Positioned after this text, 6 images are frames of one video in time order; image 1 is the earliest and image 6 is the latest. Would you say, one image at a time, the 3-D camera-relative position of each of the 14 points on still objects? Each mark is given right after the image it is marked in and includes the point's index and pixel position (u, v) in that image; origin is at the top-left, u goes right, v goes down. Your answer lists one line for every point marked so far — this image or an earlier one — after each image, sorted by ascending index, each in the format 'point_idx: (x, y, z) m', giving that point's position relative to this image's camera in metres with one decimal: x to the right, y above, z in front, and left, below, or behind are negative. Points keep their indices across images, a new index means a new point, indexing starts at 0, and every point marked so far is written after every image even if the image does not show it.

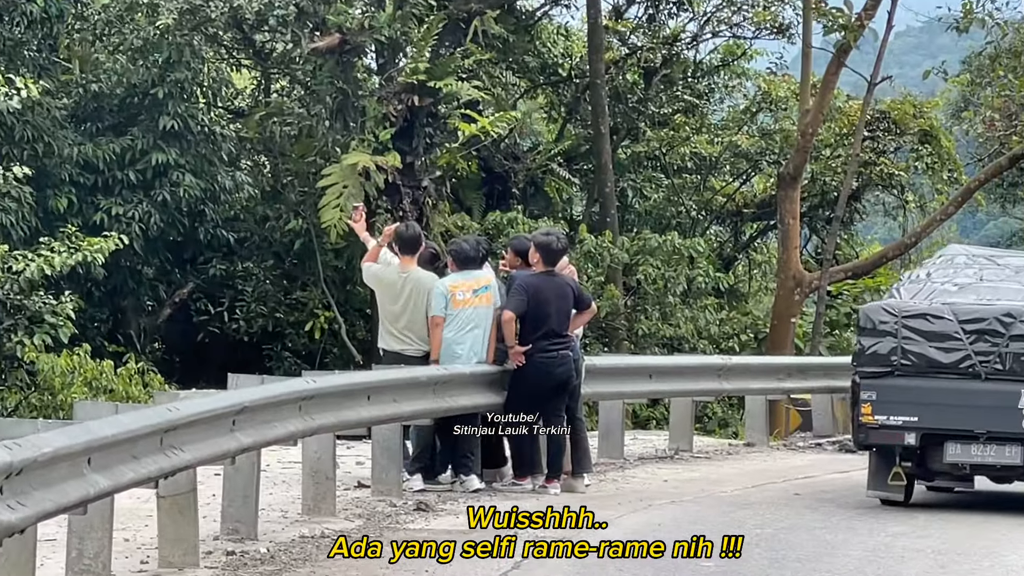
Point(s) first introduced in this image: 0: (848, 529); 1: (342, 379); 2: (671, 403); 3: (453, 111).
0: (+2.3, -1.7, +9.5) m
1: (-1.1, -0.6, +8.8) m
2: (+1.3, -0.9, +12.0) m
3: (-0.9, +2.4, +17.1) m
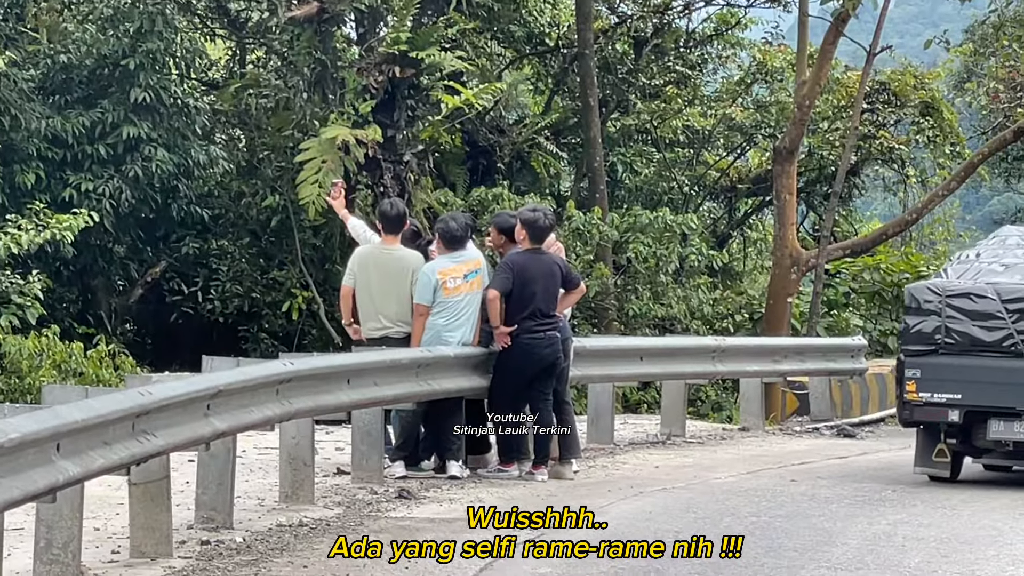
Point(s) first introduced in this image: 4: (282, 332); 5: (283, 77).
0: (+2.2, -1.5, +9.1) m
1: (-1.2, -0.5, +8.4) m
2: (+1.2, -0.8, +11.7) m
3: (-1.1, +2.5, +16.7) m
4: (-3.1, -0.4, +17.9) m
5: (-2.9, +2.6, +16.7) m
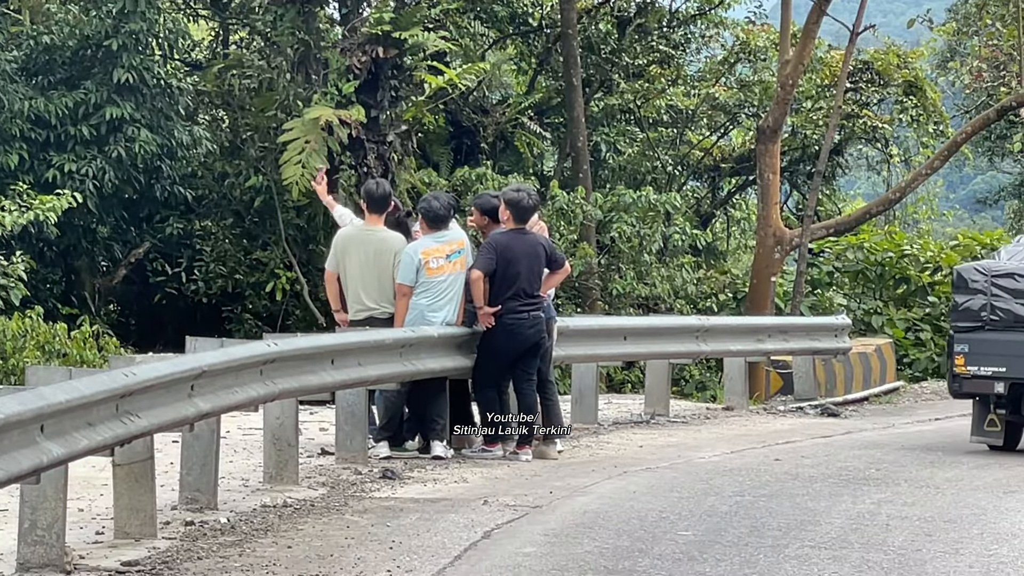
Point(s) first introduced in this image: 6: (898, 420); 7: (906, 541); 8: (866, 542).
0: (+2.1, -1.4, +9.1) m
1: (-1.3, -0.3, +8.4) m
2: (+1.1, -0.6, +11.7) m
3: (-1.2, +2.7, +16.7) m
4: (-3.3, -0.3, +17.9) m
5: (-3.0, +2.7, +16.7) m
6: (+3.2, -1.1, +11.8) m
7: (+2.3, -1.5, +8.0) m
8: (+2.1, -1.5, +8.0) m
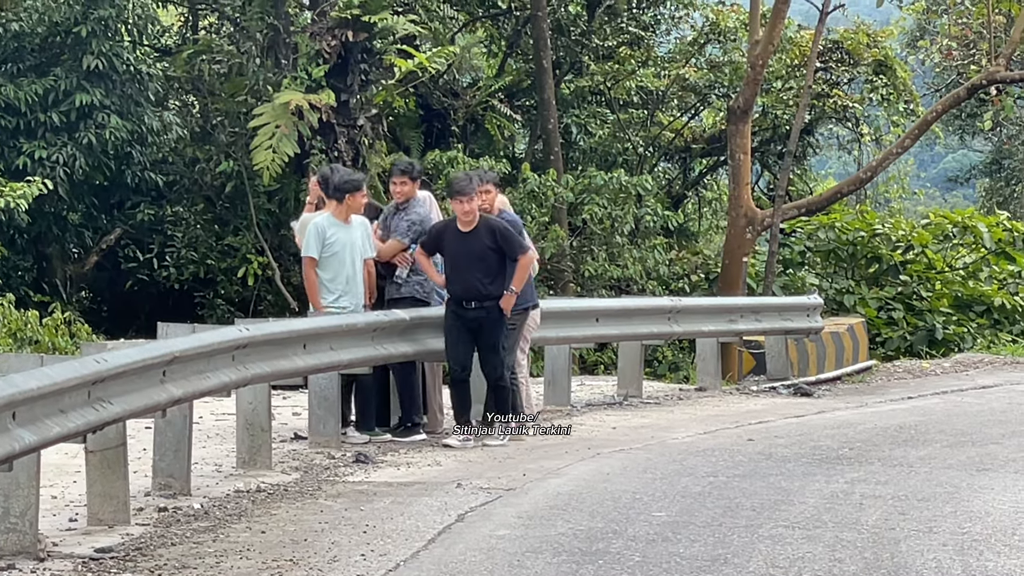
0: (+2.0, -1.2, +9.1) m
1: (-1.5, -0.2, +8.4) m
2: (+0.9, -0.5, +11.6) m
3: (-1.4, +2.8, +16.7) m
4: (-3.5, -0.2, +17.9) m
5: (-3.2, +2.8, +16.7) m
6: (+3.0, -0.9, +11.8) m
7: (+2.2, -1.4, +8.0) m
8: (+1.9, -1.4, +8.0) m
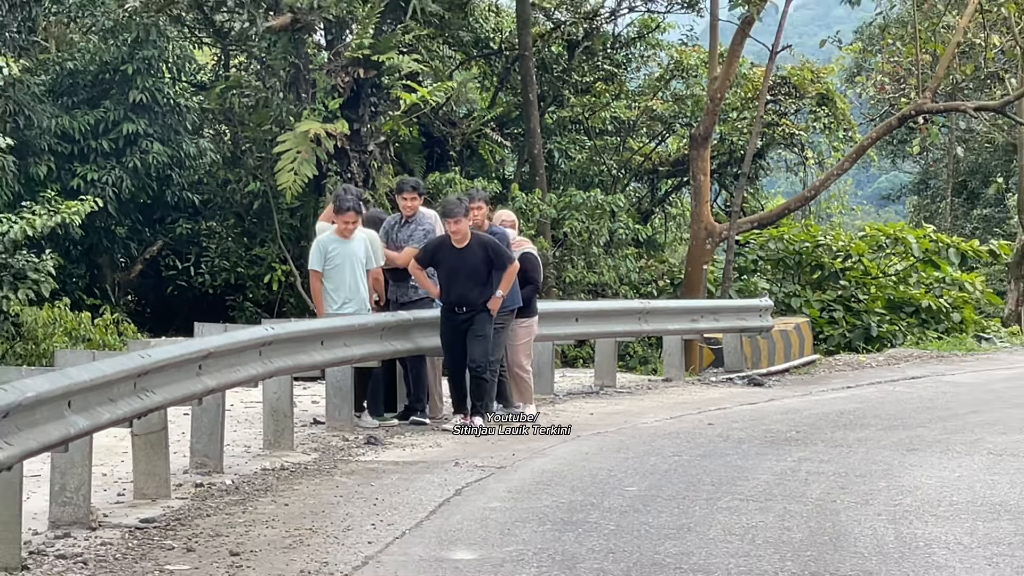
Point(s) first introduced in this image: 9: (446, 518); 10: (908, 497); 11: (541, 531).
0: (+1.9, -1.3, +10.6) m
1: (-1.5, -0.3, +9.9) m
2: (+0.9, -0.5, +13.1) m
3: (-1.5, +2.7, +18.1) m
4: (-3.6, -0.3, +19.4) m
5: (-3.3, +2.8, +18.1) m
6: (+3.0, -1.0, +13.2) m
7: (+2.1, -1.4, +9.5) m
8: (+1.8, -1.4, +9.4) m
9: (-0.4, -1.4, +8.7) m
10: (+2.6, -1.4, +9.3) m
11: (+0.2, -1.5, +8.3) m
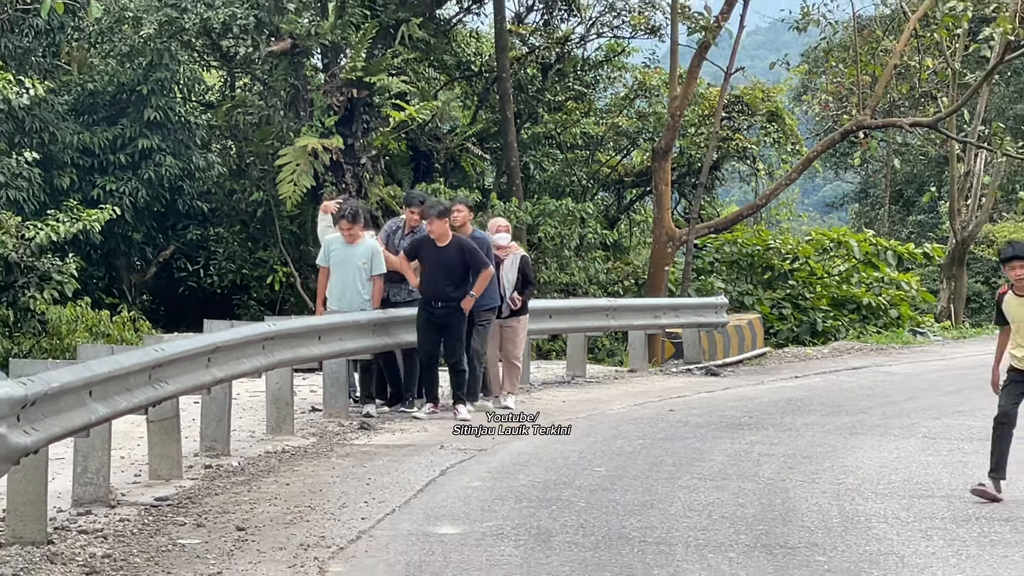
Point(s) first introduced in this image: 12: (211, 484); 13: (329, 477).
0: (+1.7, -1.3, +11.7) m
1: (-1.7, -0.3, +11.0) m
2: (+0.7, -0.5, +14.2) m
3: (-1.7, +2.7, +19.3) m
4: (-3.7, -0.3, +20.5) m
5: (-3.5, +2.8, +19.3) m
6: (+2.8, -1.0, +14.3) m
7: (+1.9, -1.4, +10.6) m
8: (+1.7, -1.4, +10.6) m
9: (-0.6, -1.4, +9.9) m
10: (+2.4, -1.4, +10.5) m
11: (0.0, -1.5, +9.5) m
12: (-2.2, -1.4, +10.0) m
13: (-1.4, -1.4, +10.3) m
